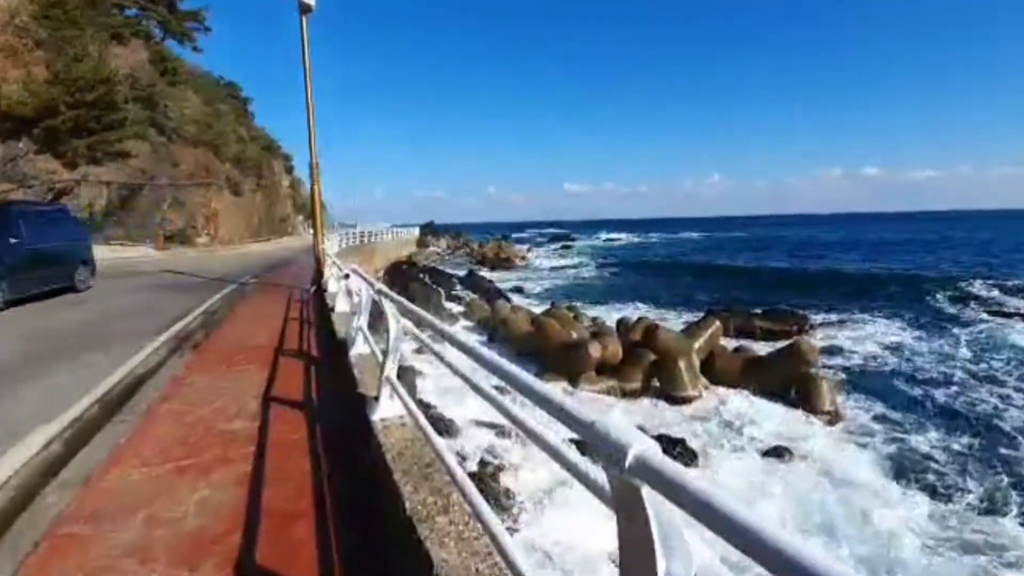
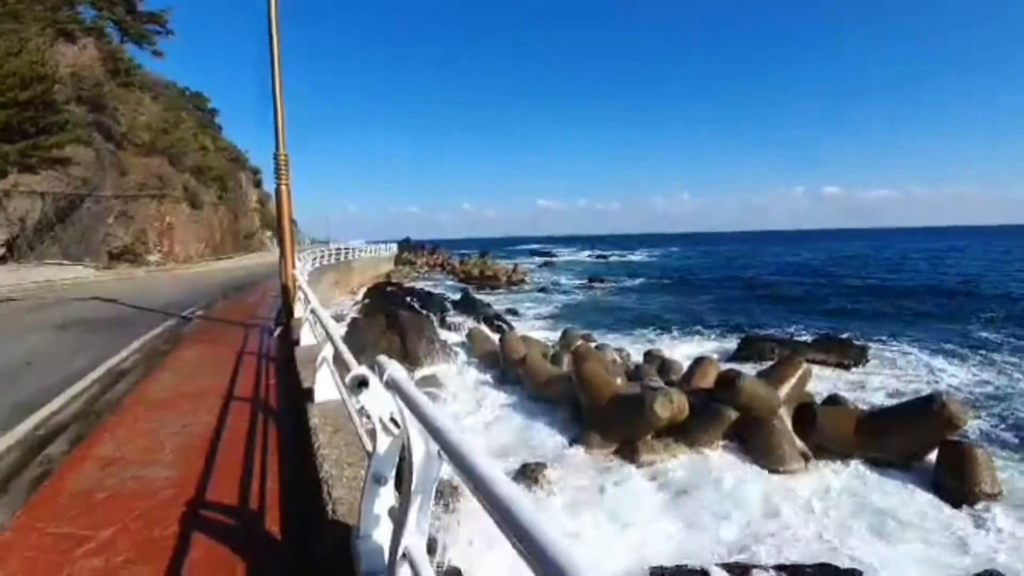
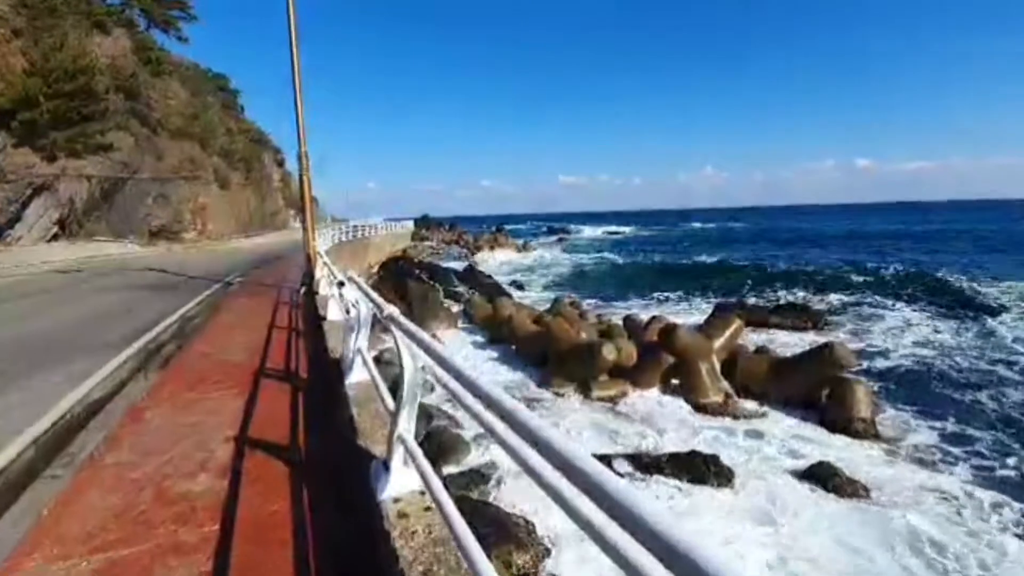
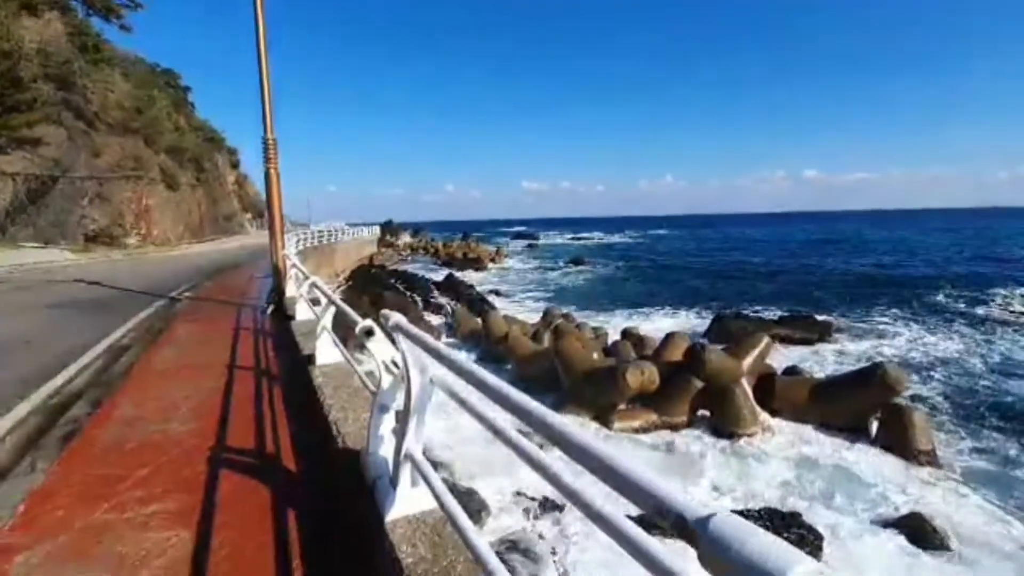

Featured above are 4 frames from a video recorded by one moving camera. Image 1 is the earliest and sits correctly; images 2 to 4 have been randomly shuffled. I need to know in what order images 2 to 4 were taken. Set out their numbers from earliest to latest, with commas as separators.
3, 2, 4
